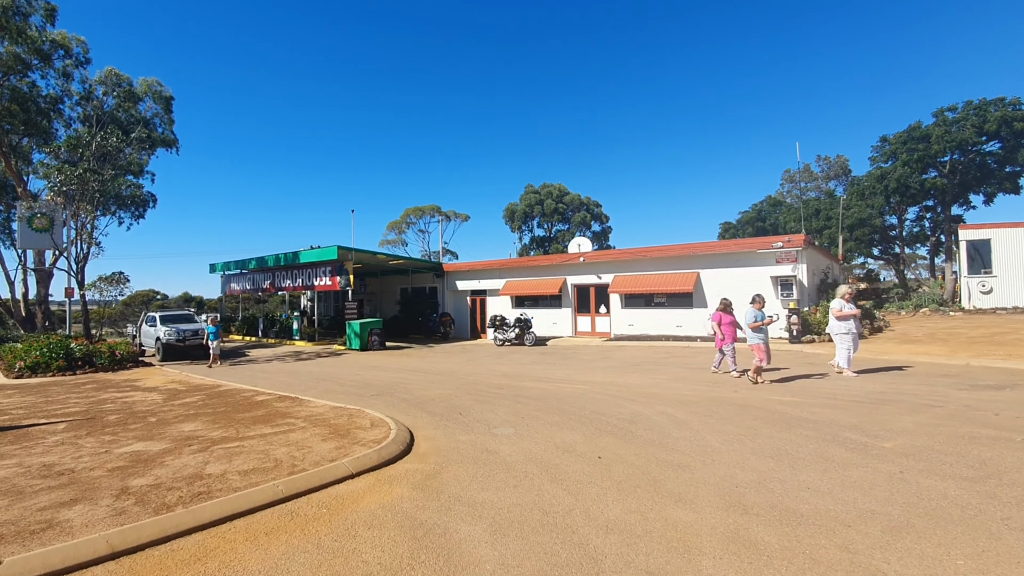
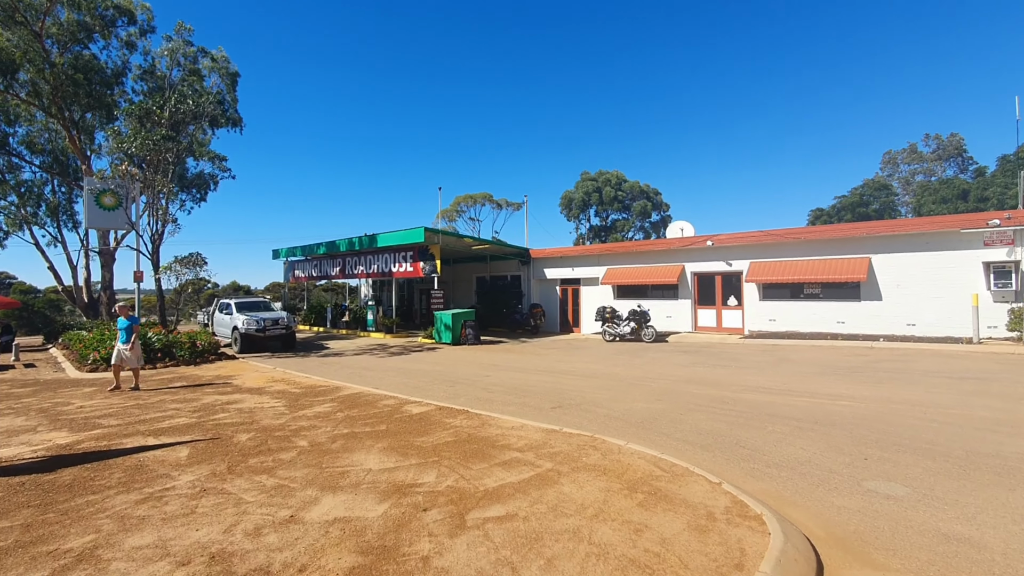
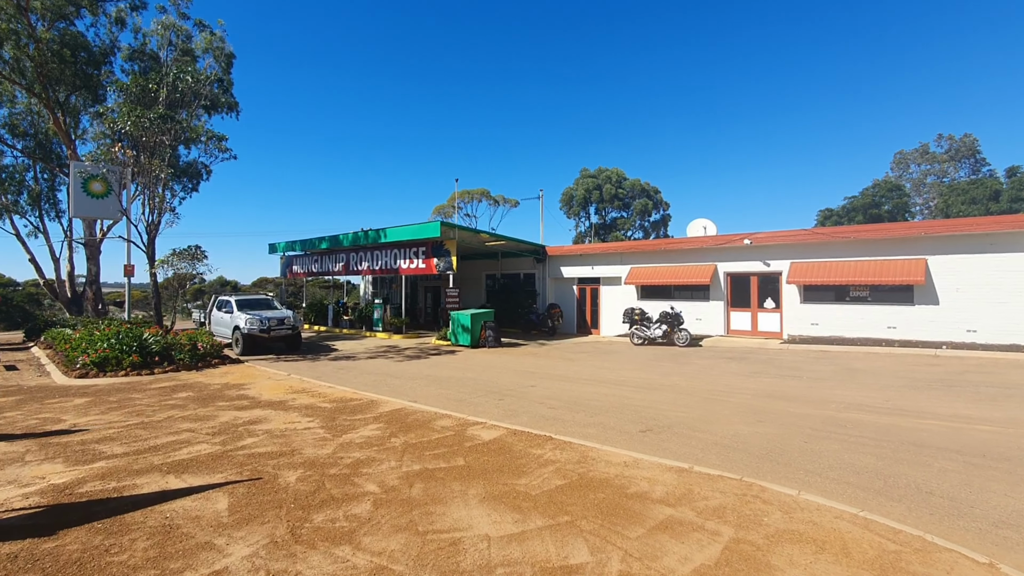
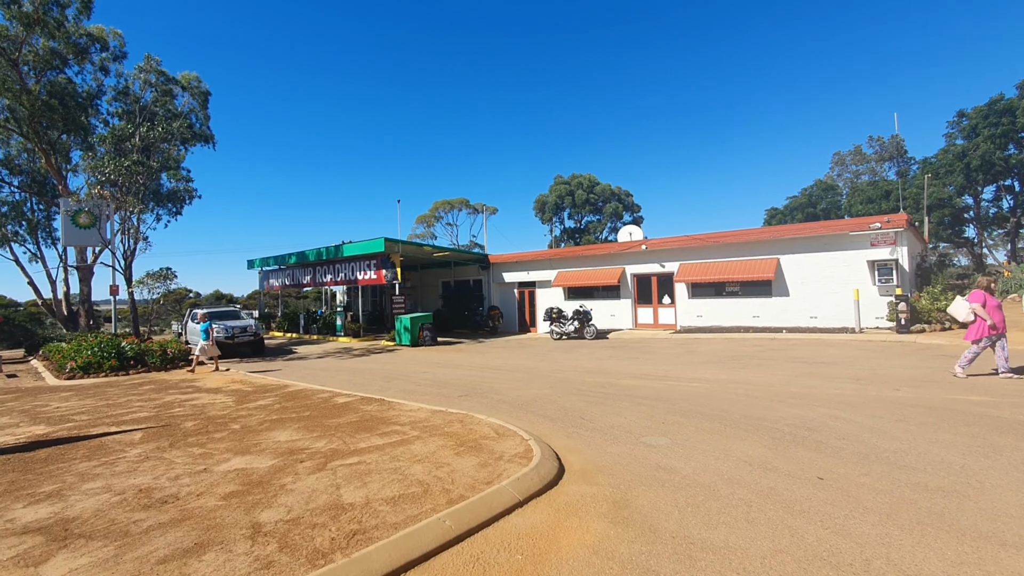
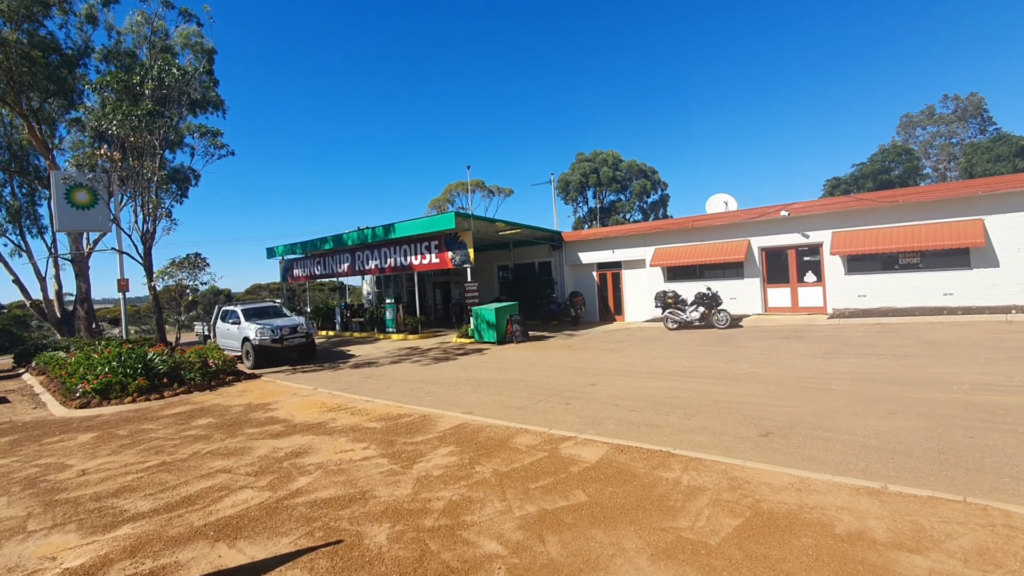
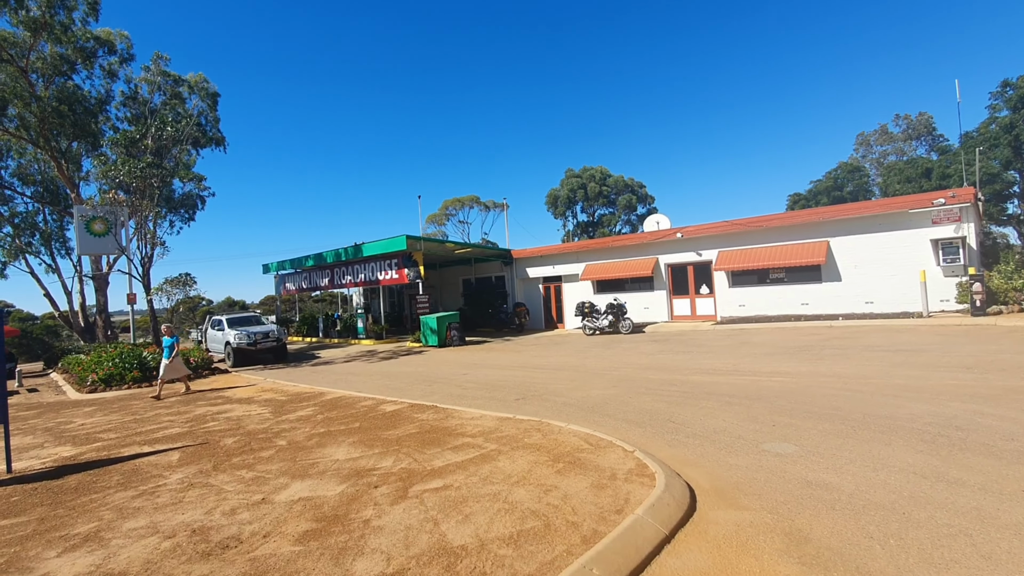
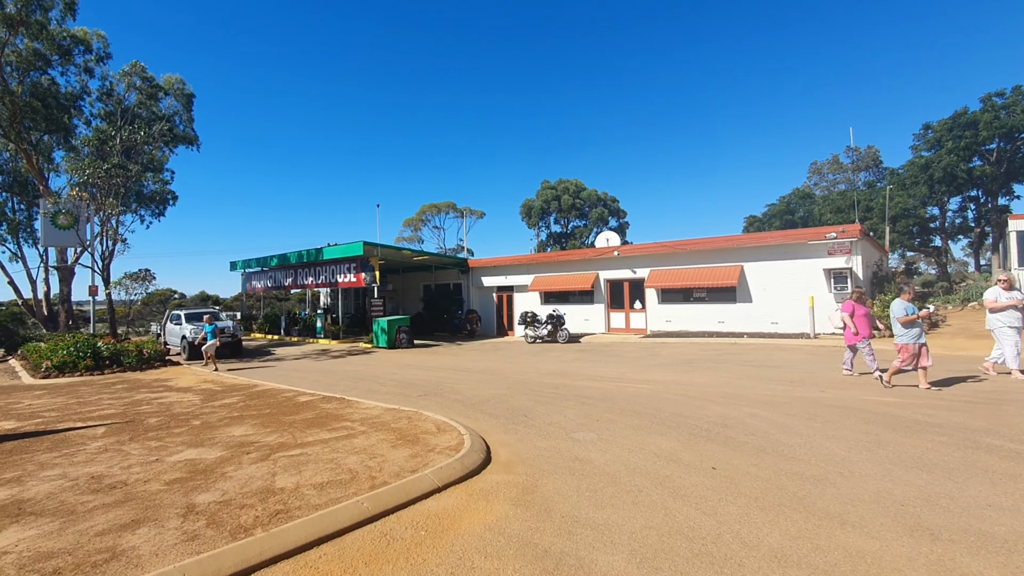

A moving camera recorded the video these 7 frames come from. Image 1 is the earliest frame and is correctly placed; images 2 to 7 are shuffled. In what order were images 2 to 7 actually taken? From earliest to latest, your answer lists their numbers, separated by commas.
7, 4, 6, 2, 3, 5
